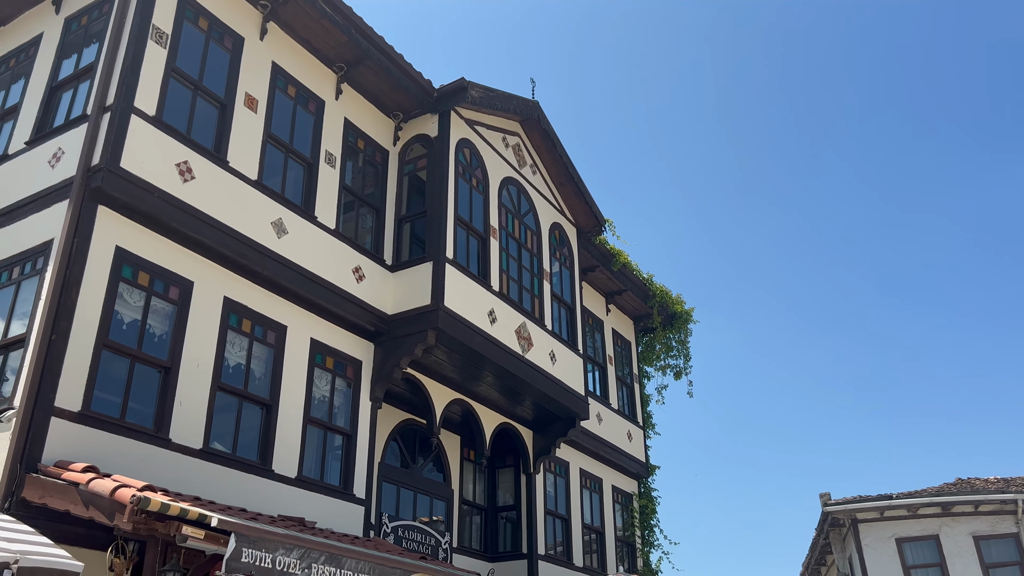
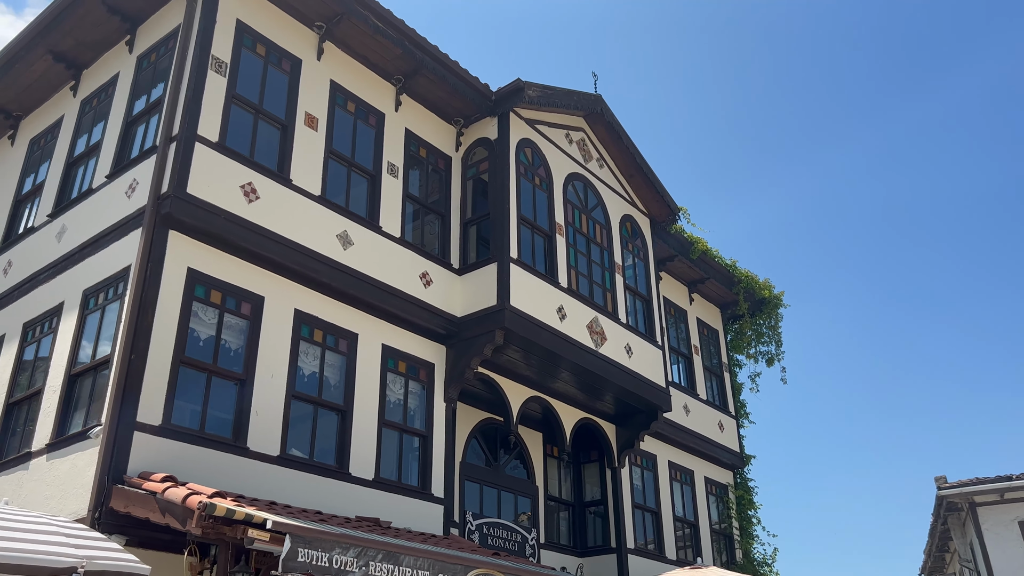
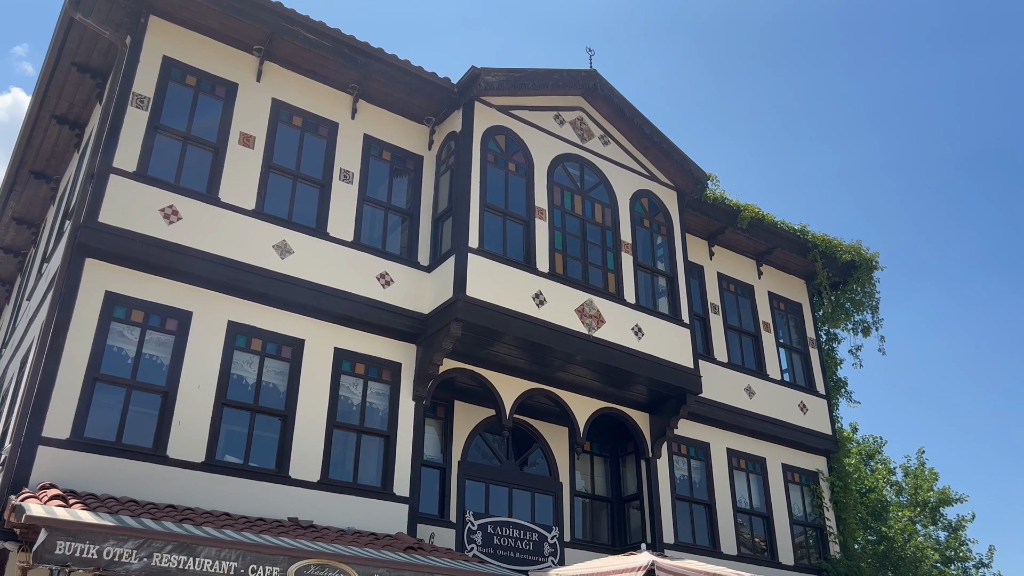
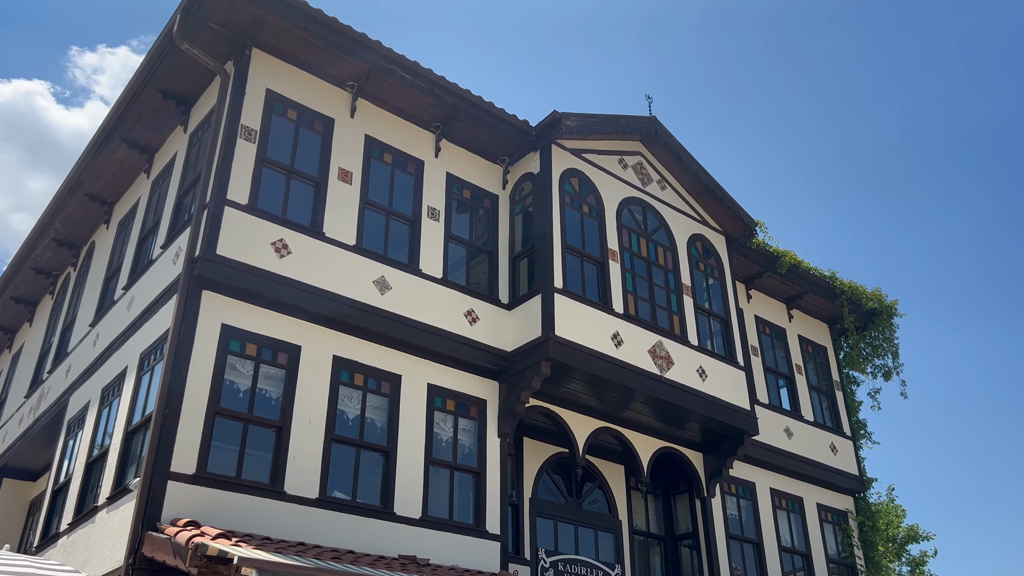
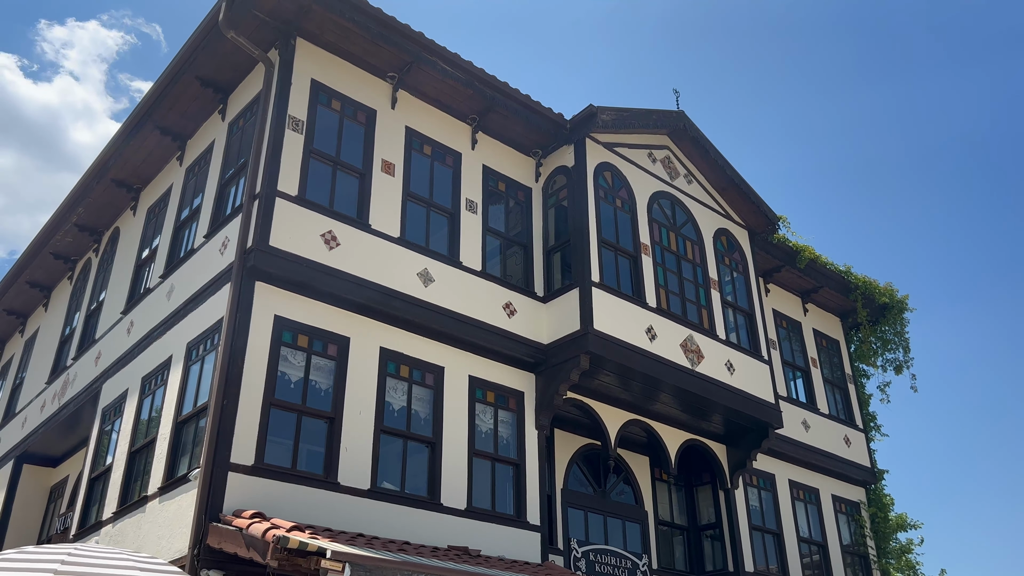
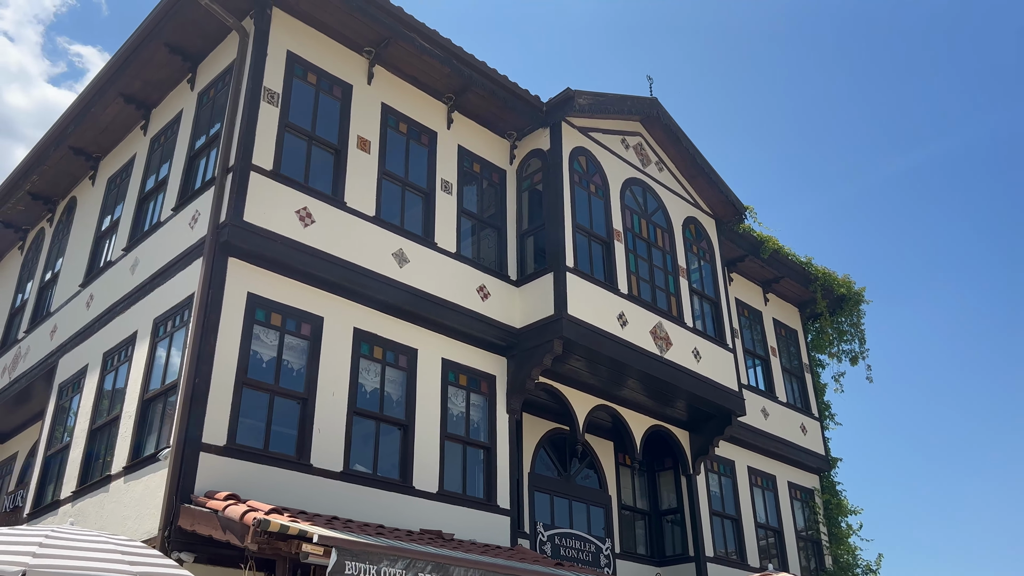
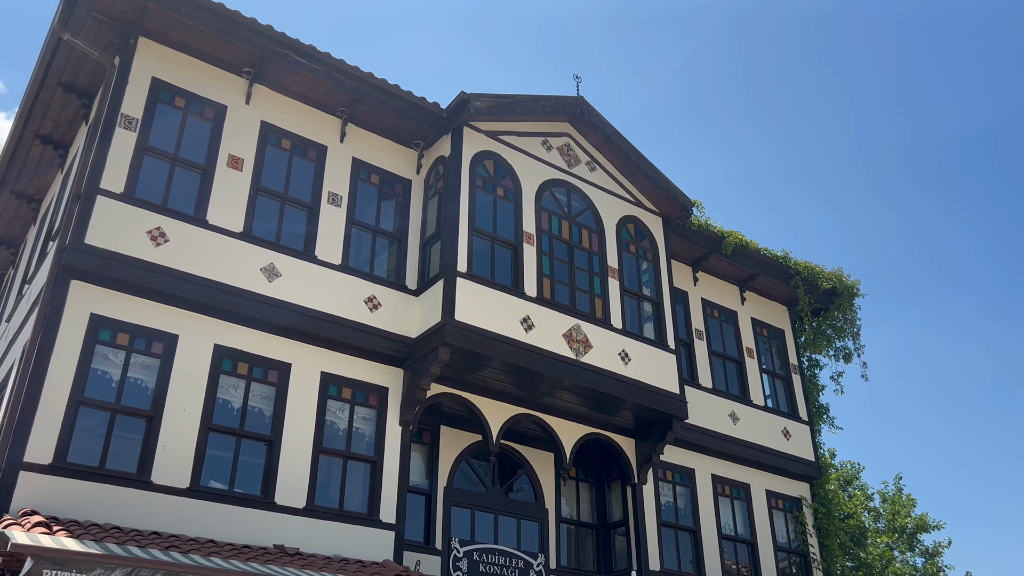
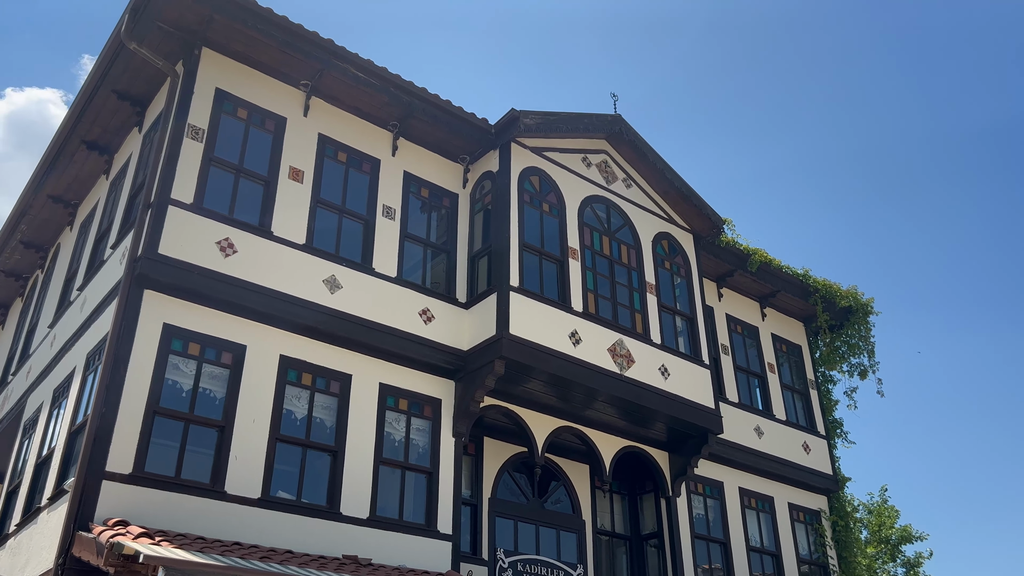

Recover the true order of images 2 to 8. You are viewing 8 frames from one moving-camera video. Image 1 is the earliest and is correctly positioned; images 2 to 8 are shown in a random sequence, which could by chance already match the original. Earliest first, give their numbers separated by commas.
2, 6, 5, 4, 8, 7, 3
